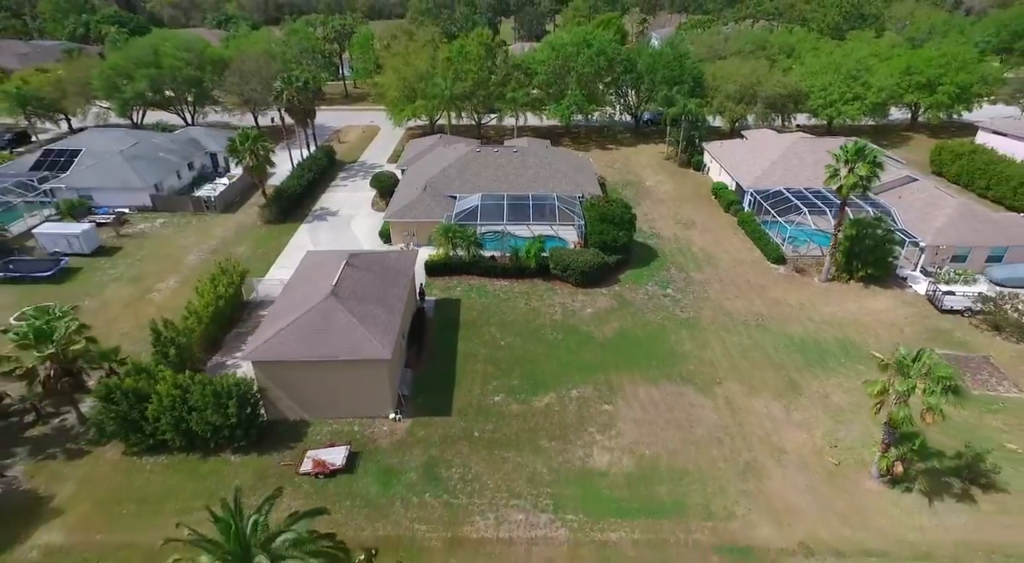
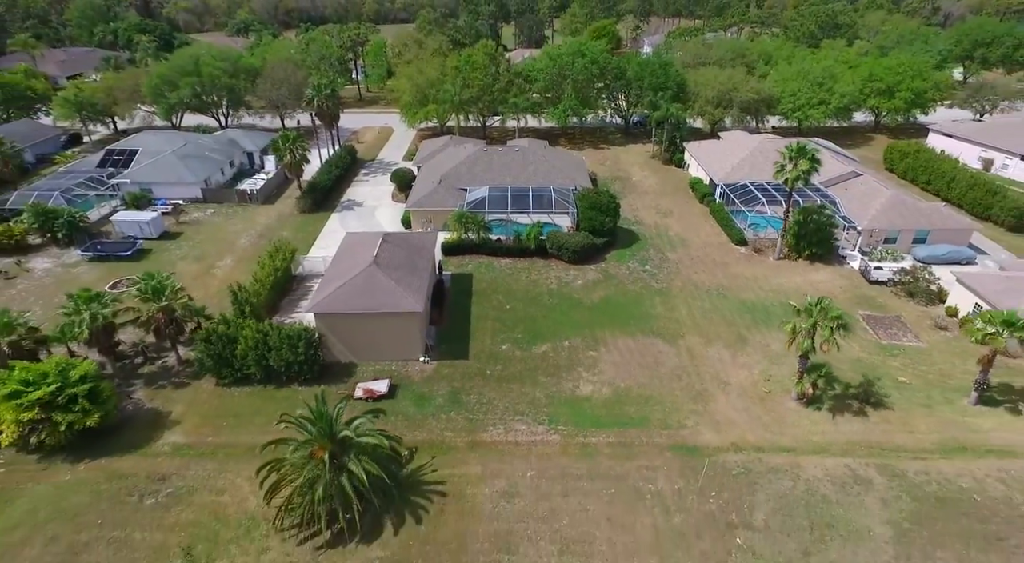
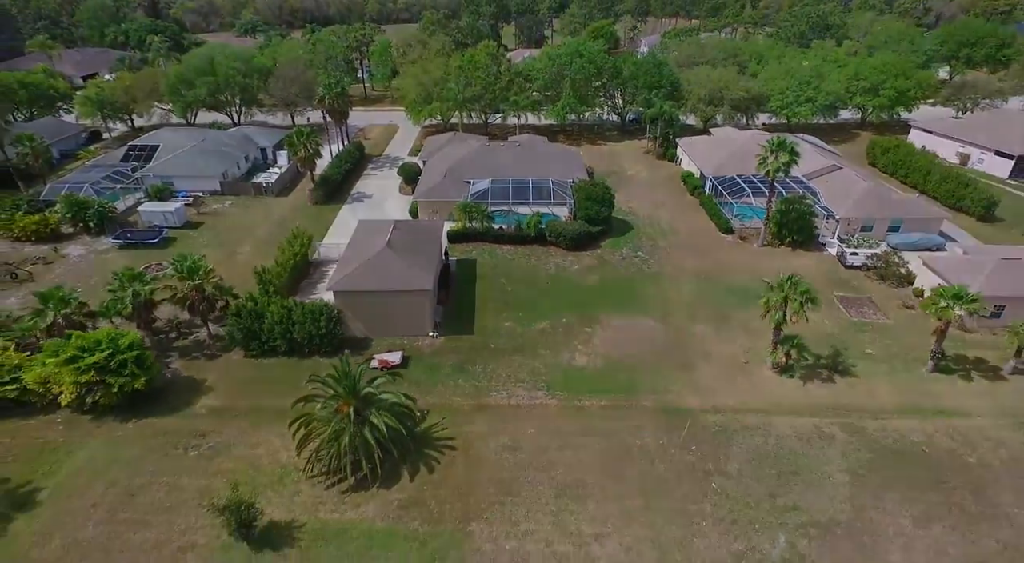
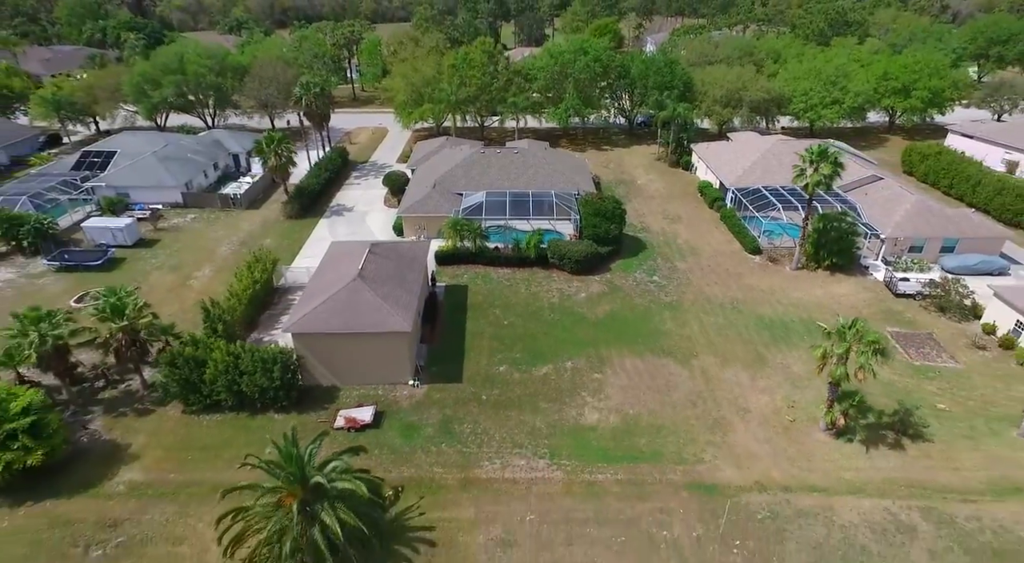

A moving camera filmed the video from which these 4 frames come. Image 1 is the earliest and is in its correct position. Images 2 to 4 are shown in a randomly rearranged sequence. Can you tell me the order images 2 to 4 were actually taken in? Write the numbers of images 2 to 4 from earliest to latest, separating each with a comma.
4, 2, 3
